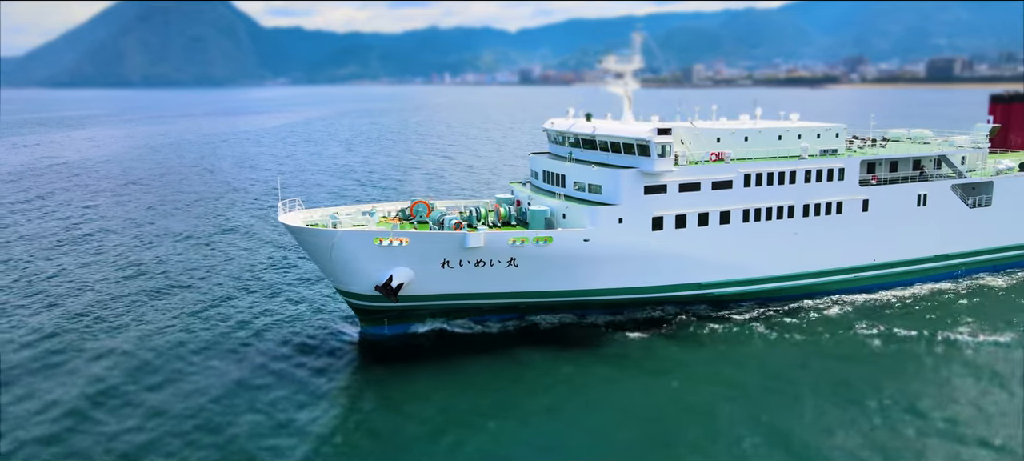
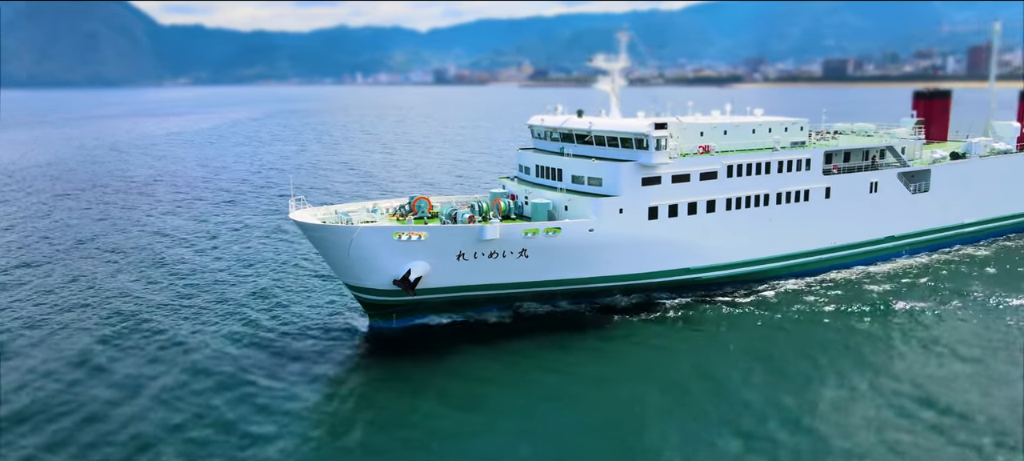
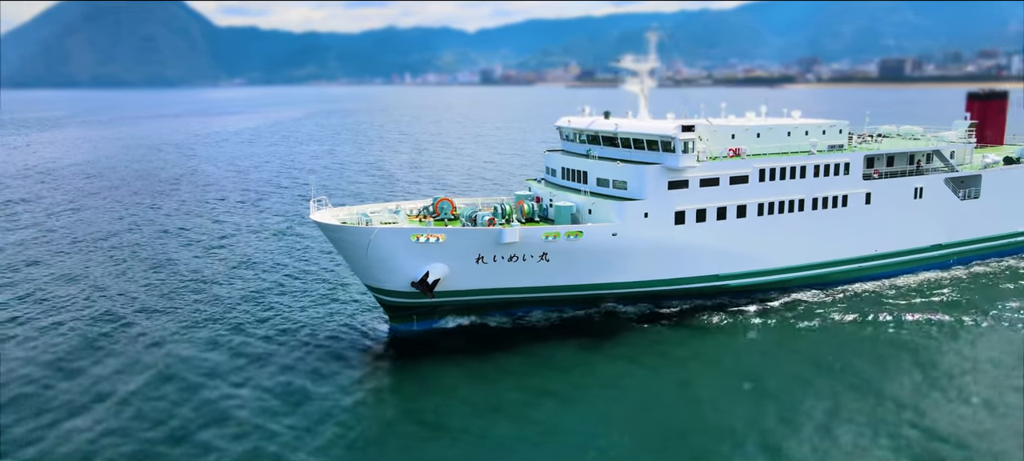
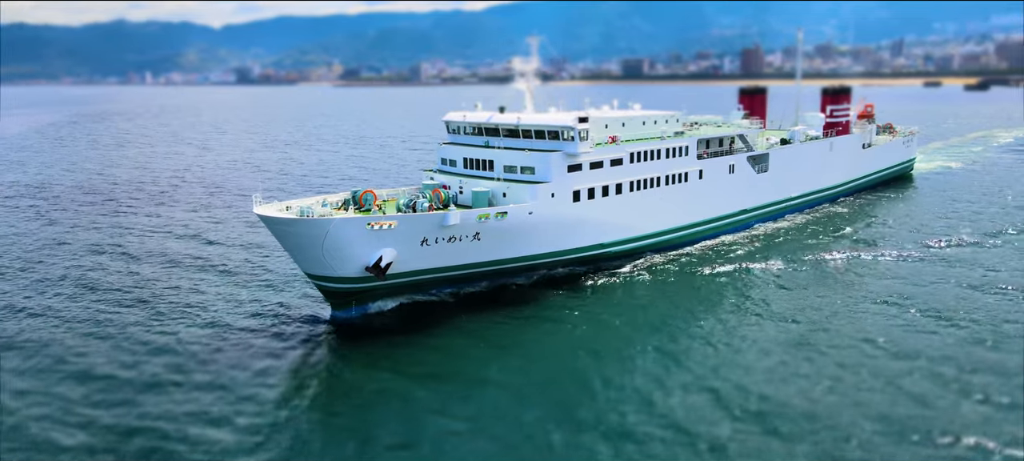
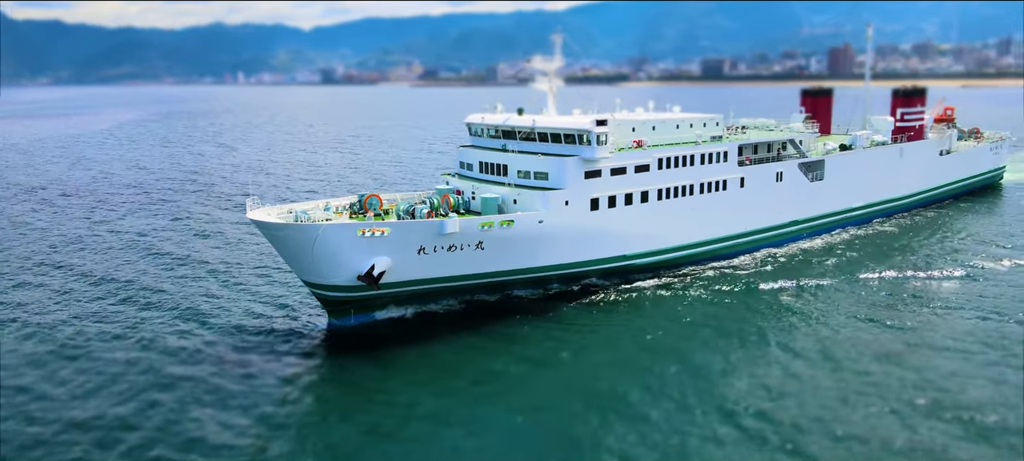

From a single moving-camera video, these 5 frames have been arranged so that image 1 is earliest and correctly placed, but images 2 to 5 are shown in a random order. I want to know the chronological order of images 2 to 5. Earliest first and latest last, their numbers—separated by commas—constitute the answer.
3, 2, 5, 4
